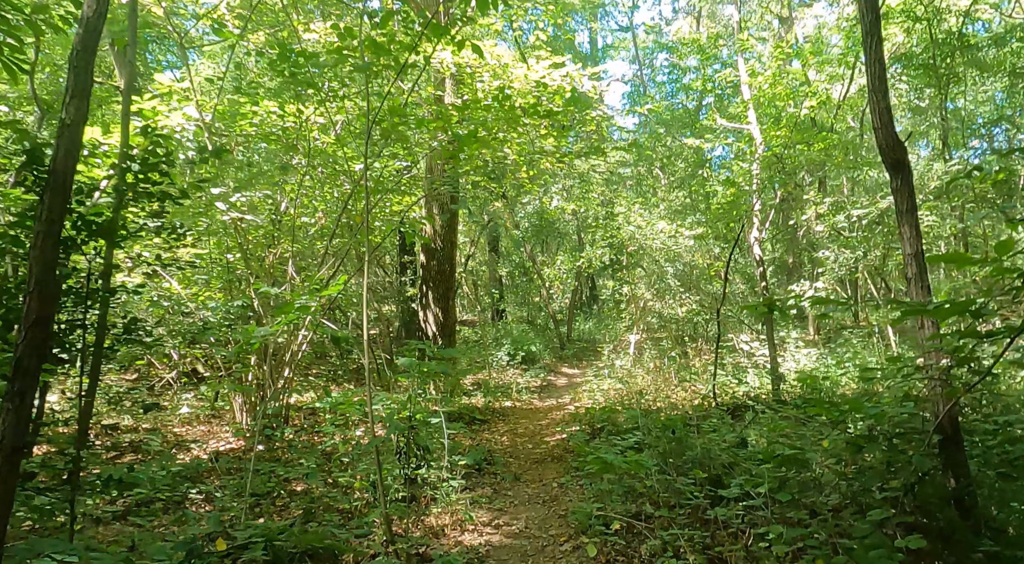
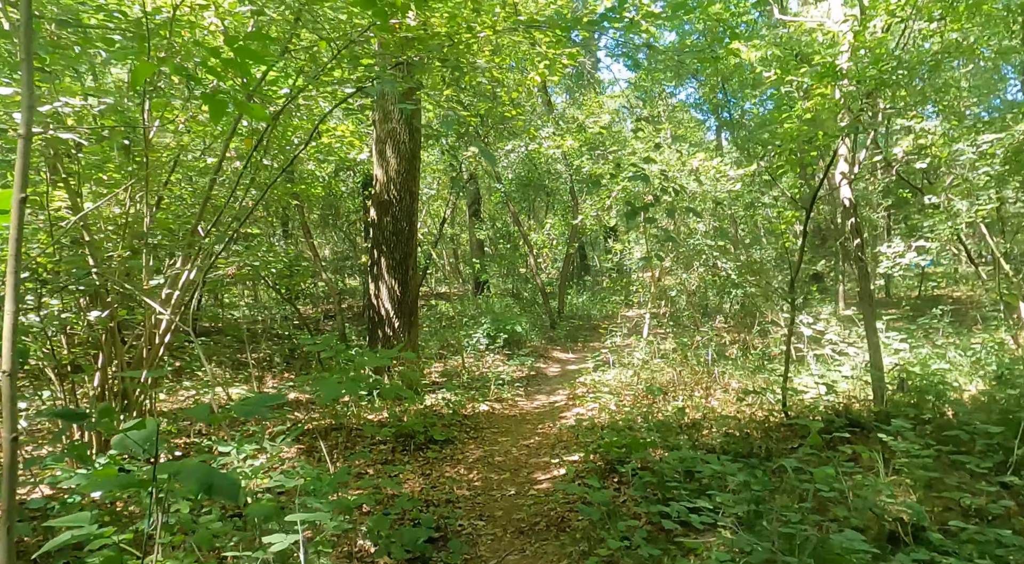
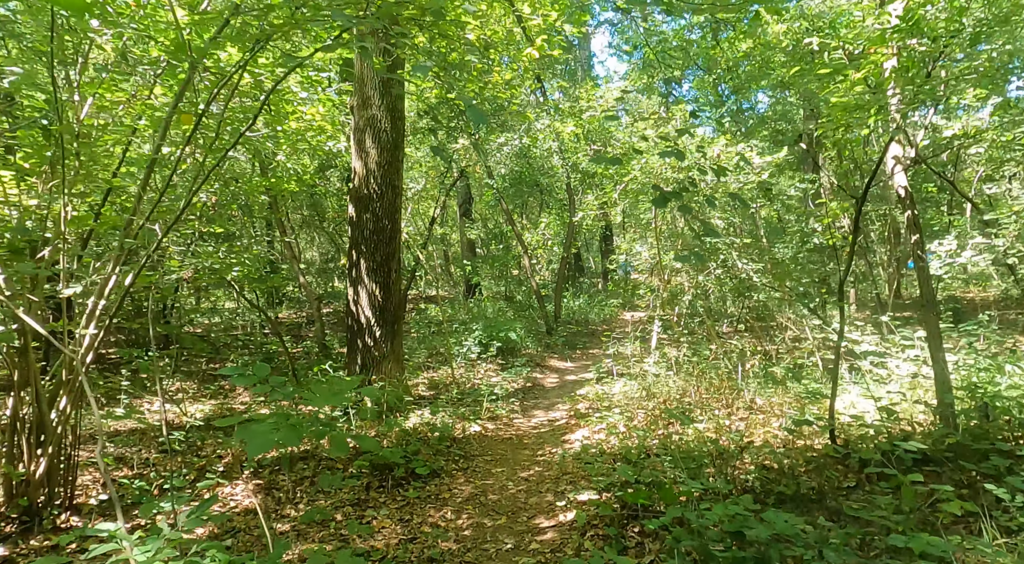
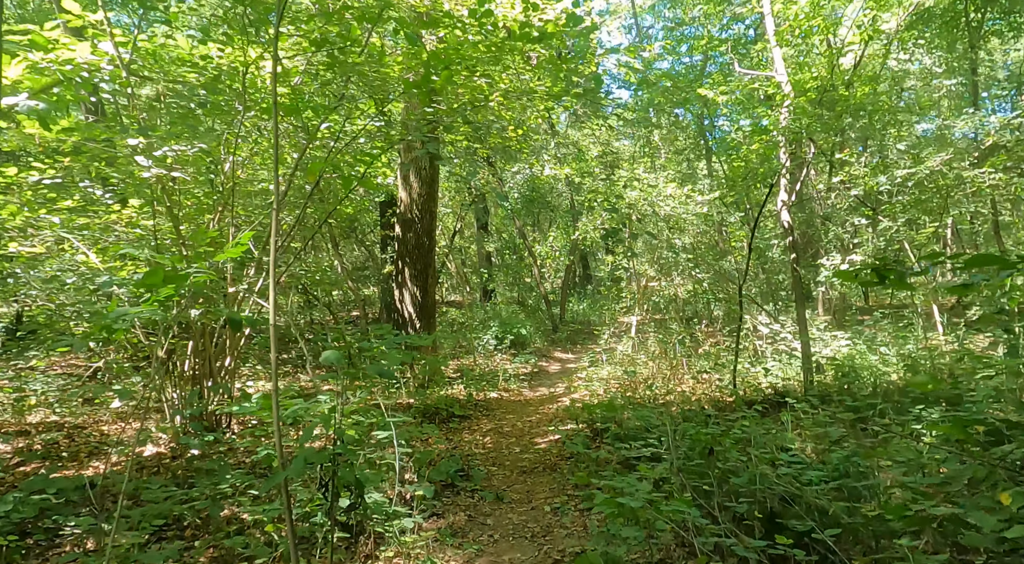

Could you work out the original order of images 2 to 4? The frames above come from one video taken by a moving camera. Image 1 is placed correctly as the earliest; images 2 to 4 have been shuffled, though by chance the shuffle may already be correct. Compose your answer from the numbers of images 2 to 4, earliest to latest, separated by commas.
4, 2, 3
